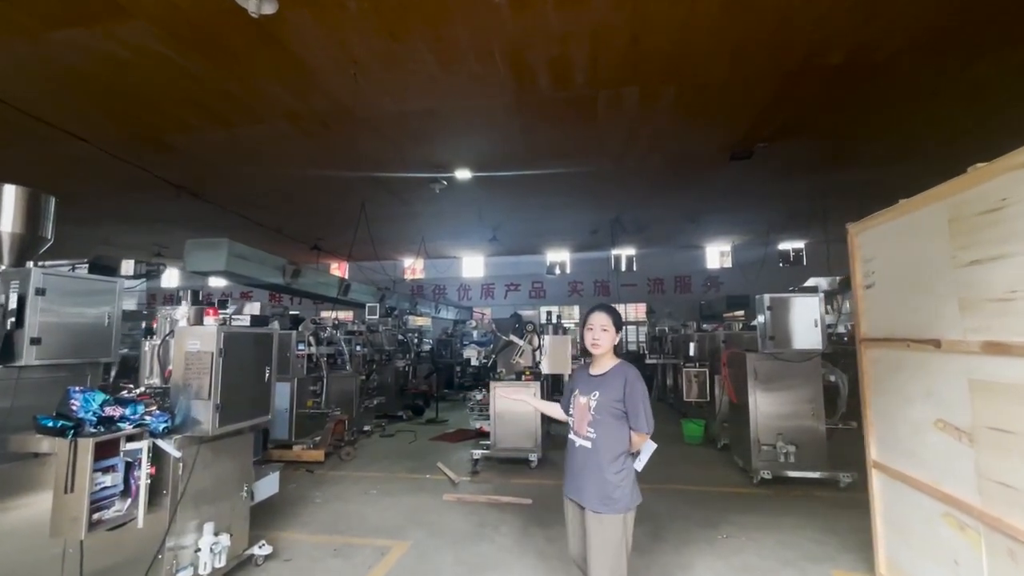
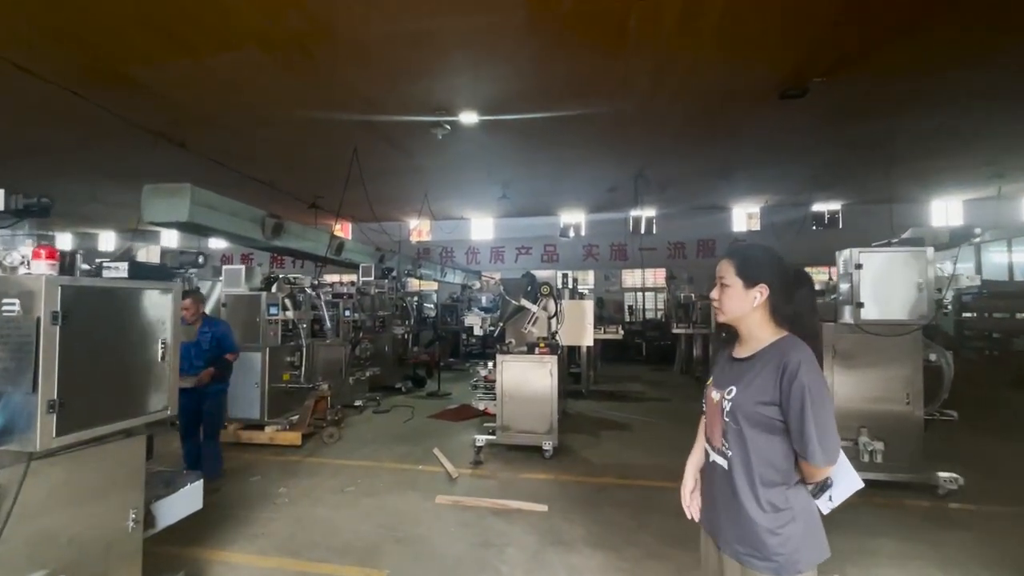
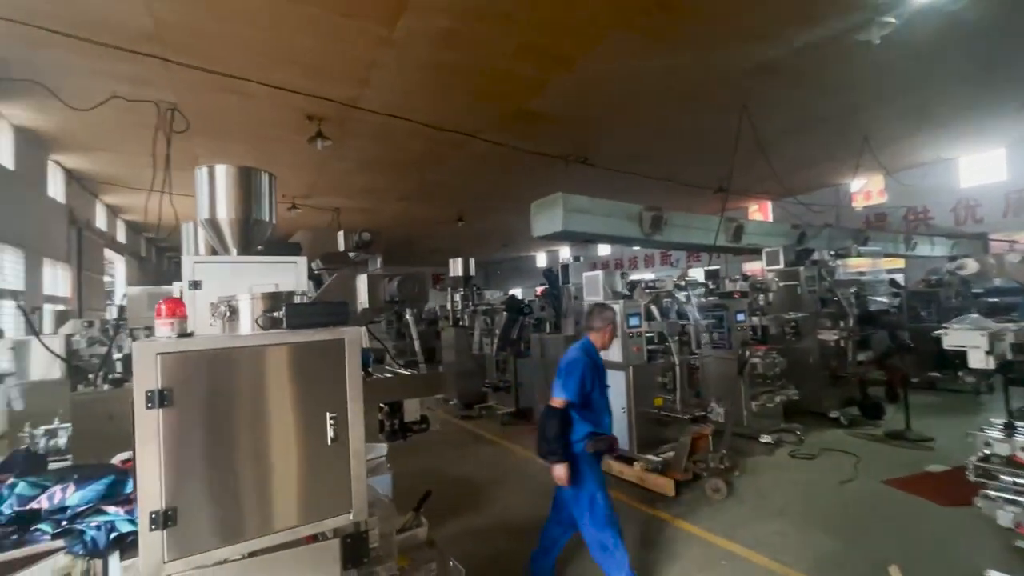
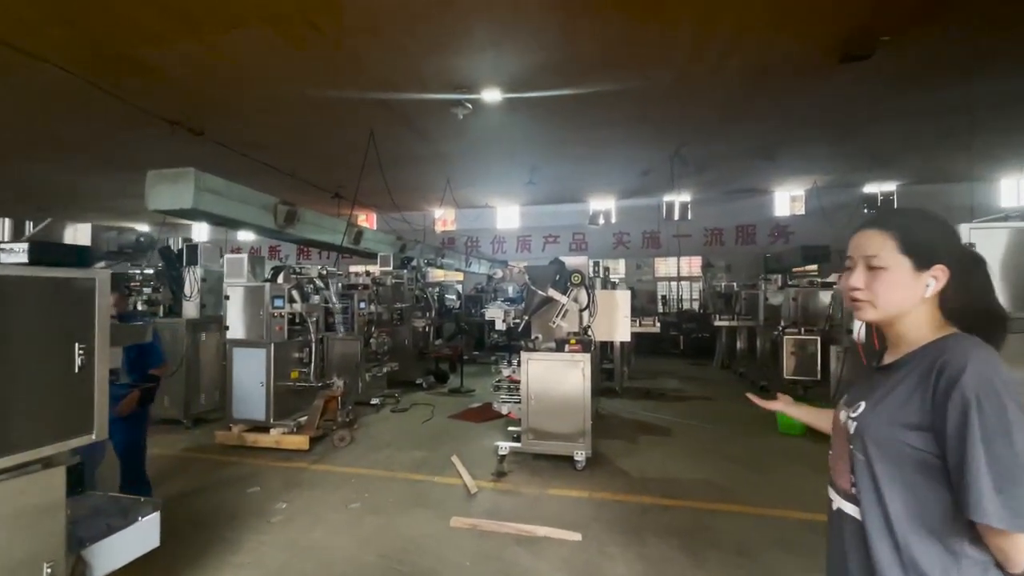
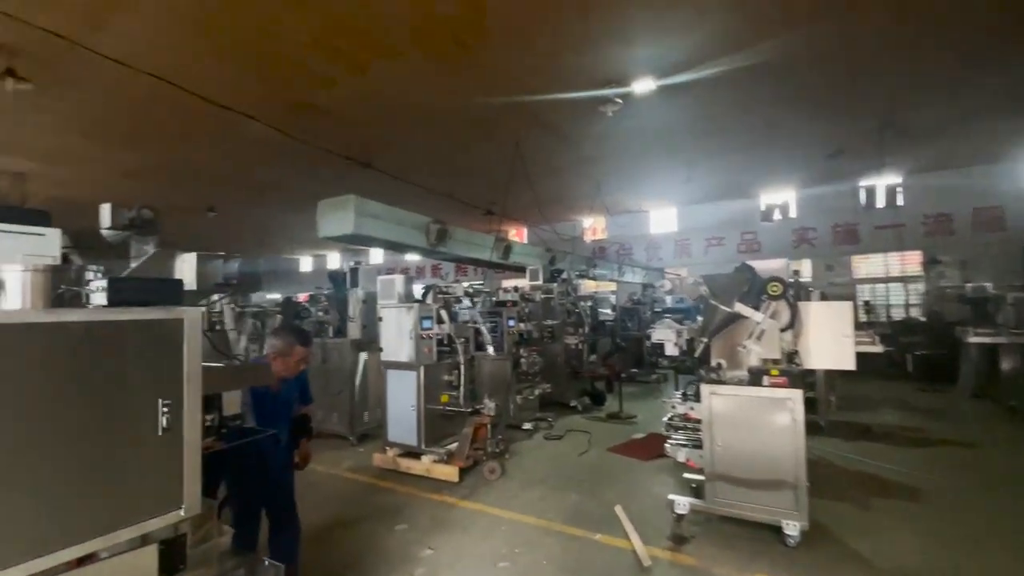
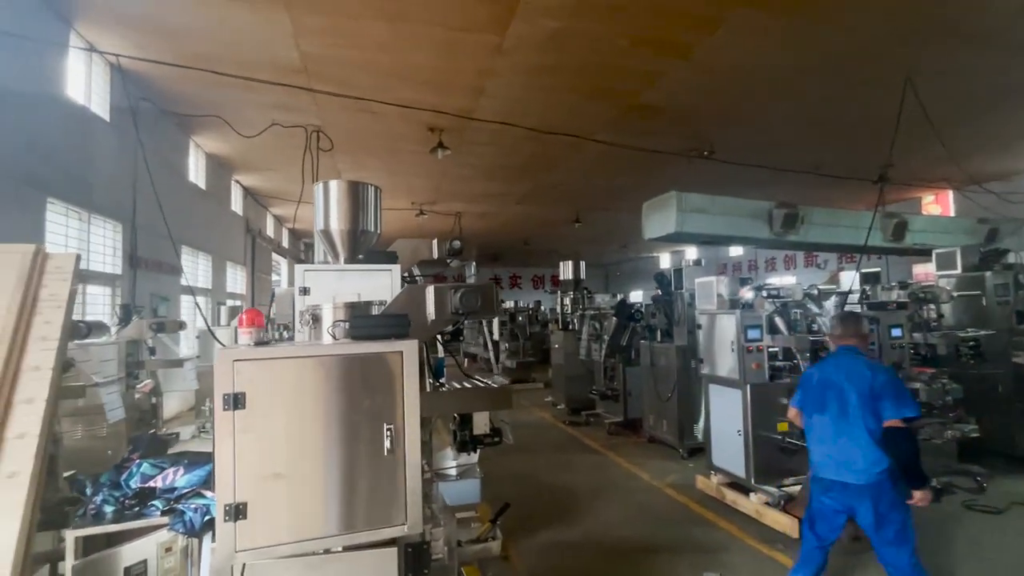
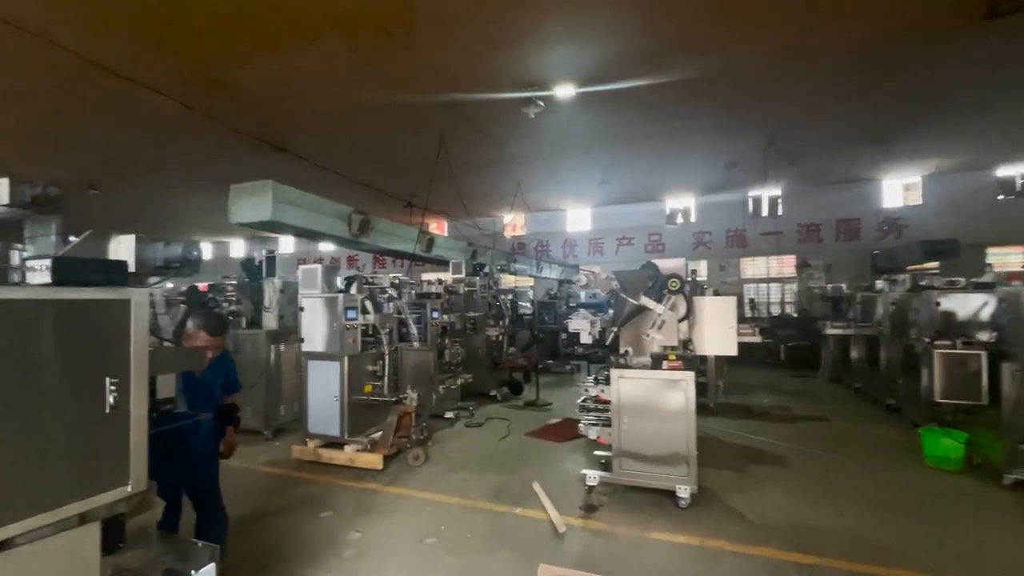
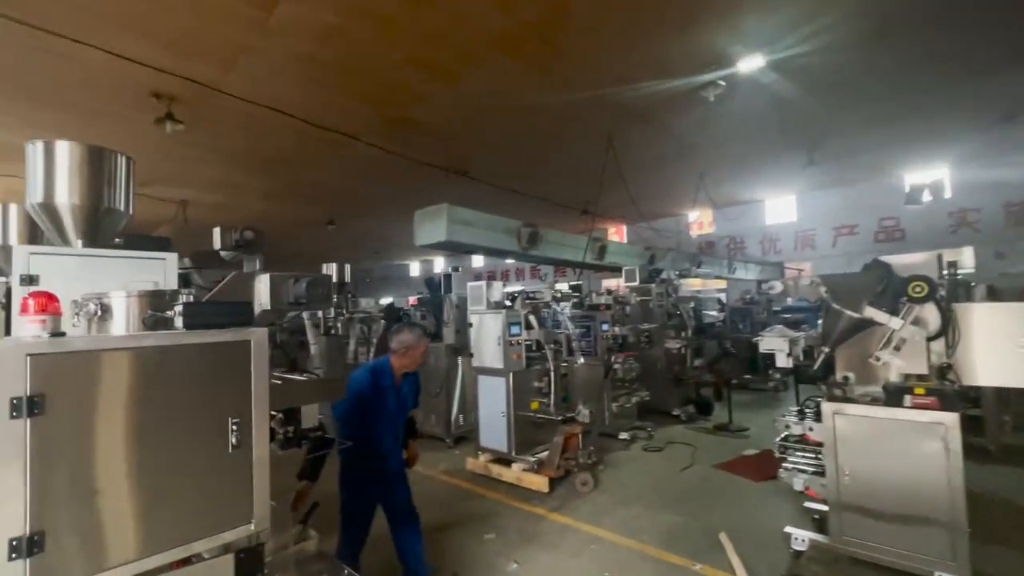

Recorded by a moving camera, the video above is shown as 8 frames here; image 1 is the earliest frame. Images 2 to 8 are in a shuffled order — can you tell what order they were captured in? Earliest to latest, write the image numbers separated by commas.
2, 4, 7, 5, 8, 3, 6
